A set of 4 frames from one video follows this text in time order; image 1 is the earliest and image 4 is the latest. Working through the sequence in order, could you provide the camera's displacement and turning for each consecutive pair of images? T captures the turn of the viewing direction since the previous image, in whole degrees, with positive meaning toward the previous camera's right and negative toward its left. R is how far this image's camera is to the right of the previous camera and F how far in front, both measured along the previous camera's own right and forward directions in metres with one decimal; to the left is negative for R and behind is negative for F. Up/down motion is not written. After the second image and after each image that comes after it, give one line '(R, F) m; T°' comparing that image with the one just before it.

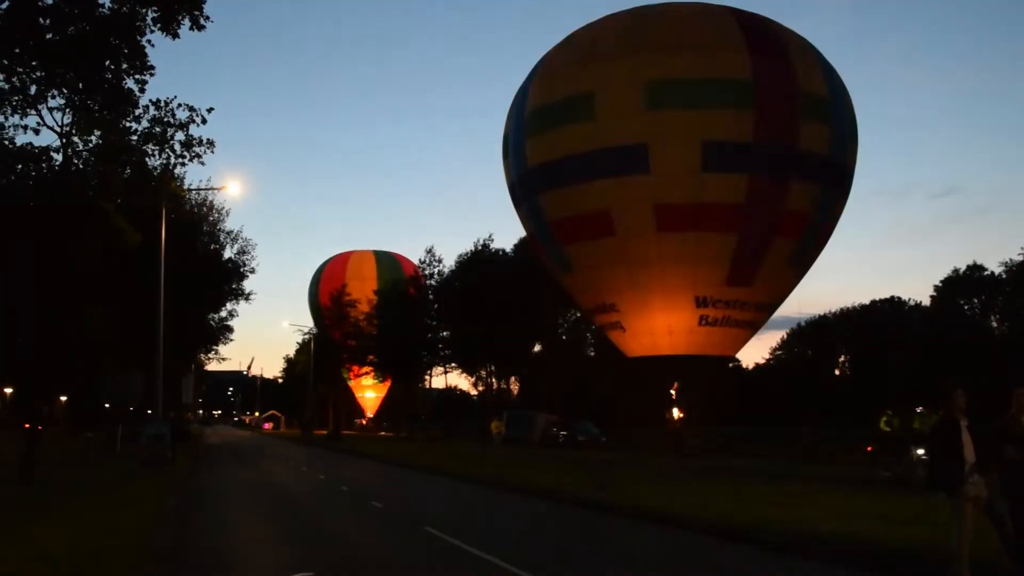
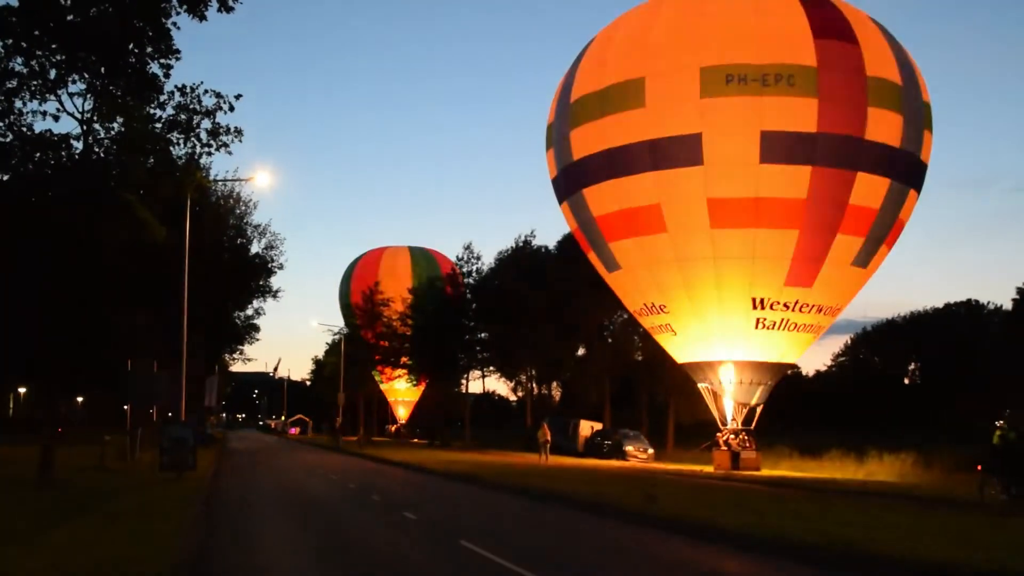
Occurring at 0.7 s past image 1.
(-0.4, +1.8) m; -1°
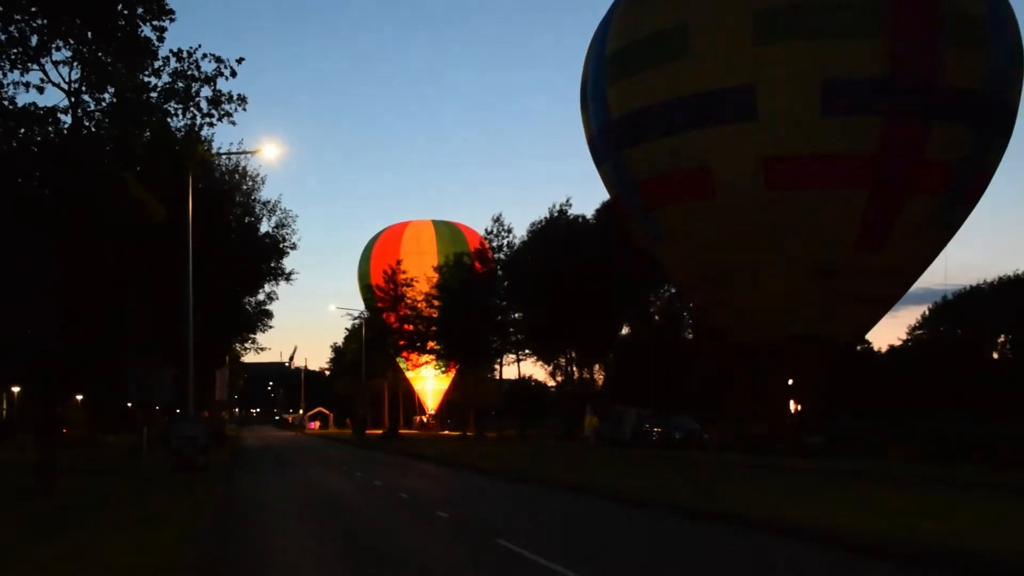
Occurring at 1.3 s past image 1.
(-0.4, +2.7) m; -1°
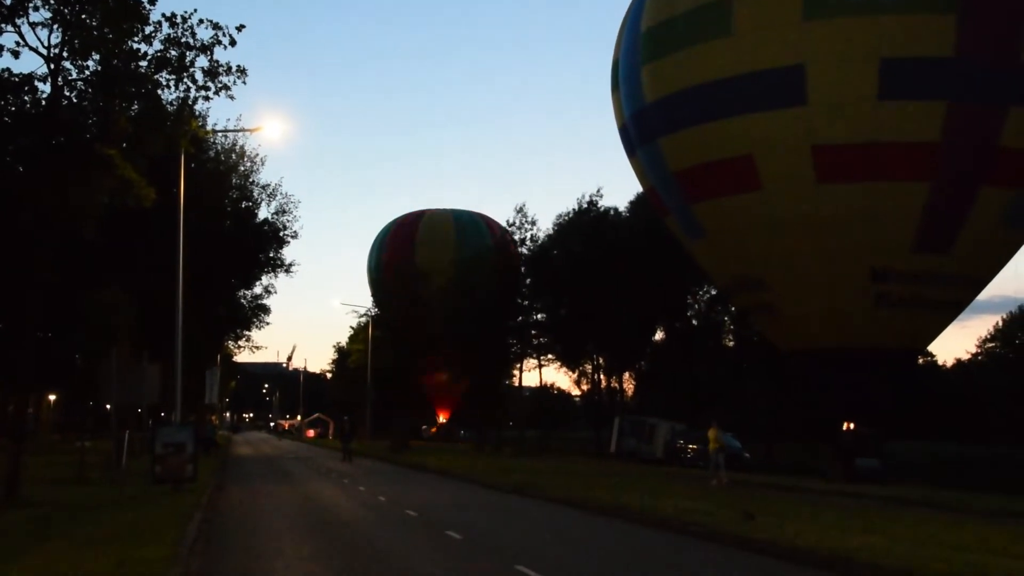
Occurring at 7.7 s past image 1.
(-0.6, +2.6) m; 0°
